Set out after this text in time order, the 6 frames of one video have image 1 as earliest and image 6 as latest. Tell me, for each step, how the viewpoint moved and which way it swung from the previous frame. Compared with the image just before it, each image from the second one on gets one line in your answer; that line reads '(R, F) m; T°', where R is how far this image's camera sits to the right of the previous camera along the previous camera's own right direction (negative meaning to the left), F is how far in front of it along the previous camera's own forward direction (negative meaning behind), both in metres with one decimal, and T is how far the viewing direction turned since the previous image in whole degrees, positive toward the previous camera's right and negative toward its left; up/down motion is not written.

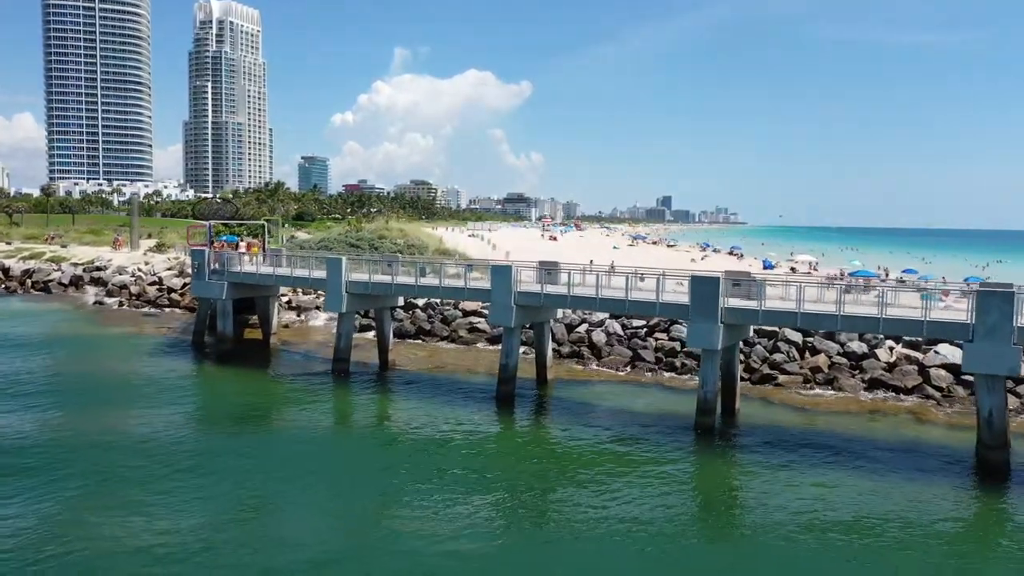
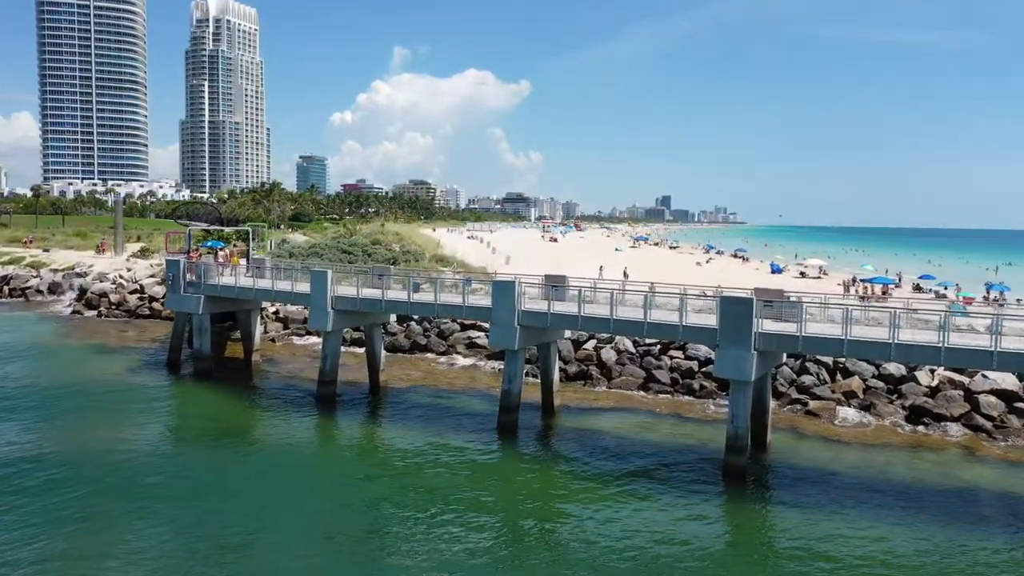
(-0.1, +2.9) m; 0°
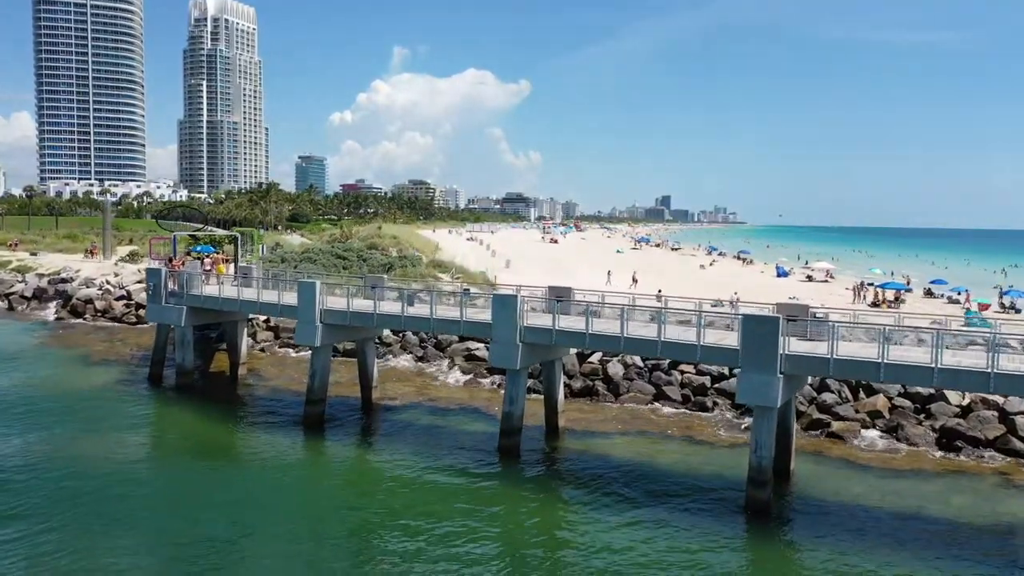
(-0.1, +1.9) m; 0°
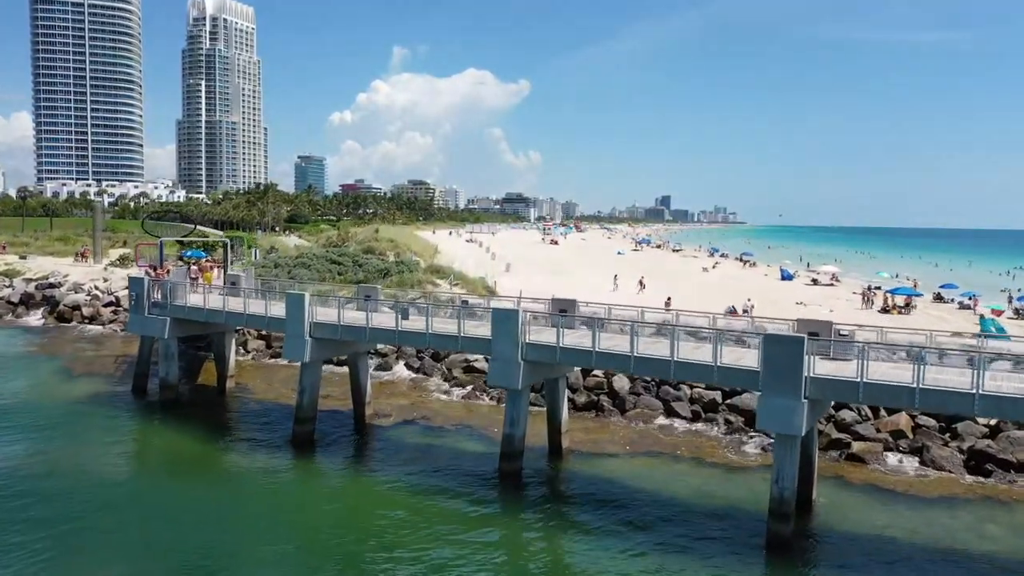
(0.0, +1.5) m; 0°
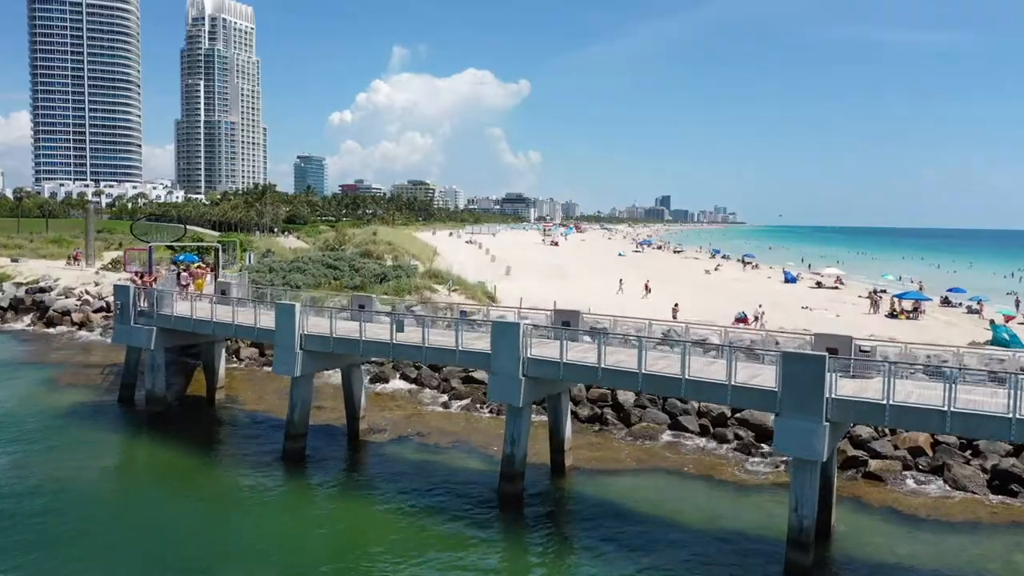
(0.0, +1.1) m; 0°
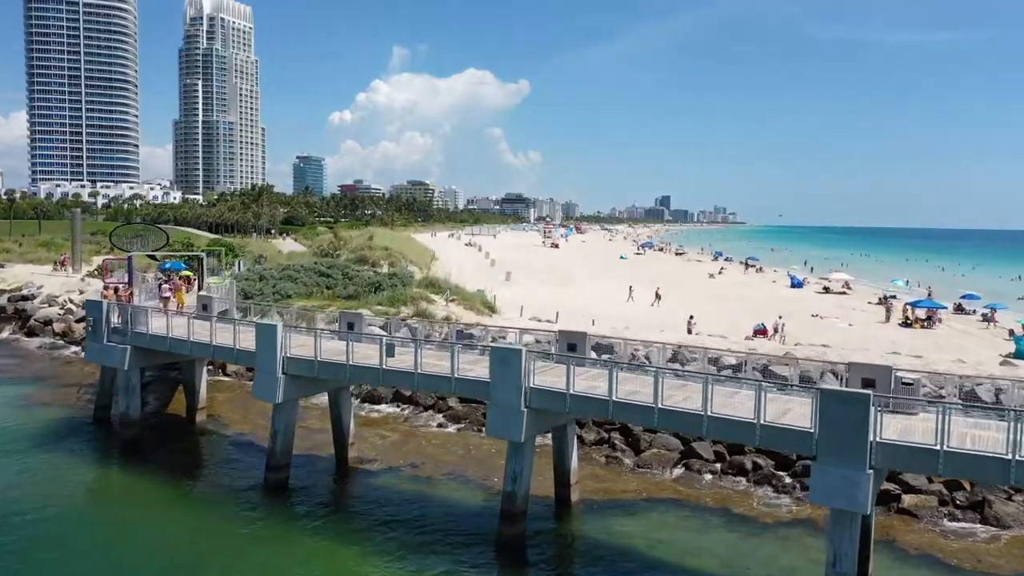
(0.0, +1.9) m; 0°
